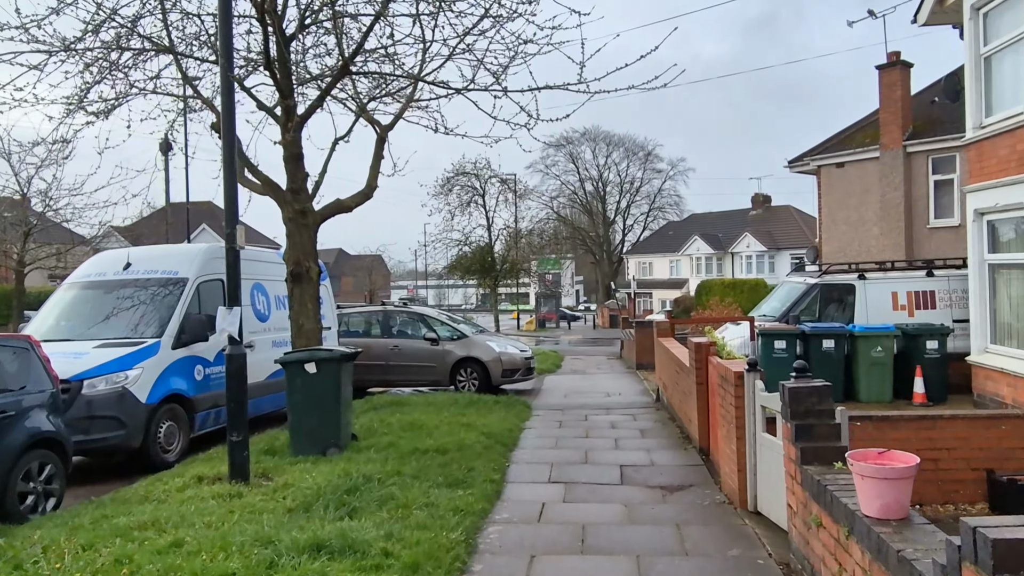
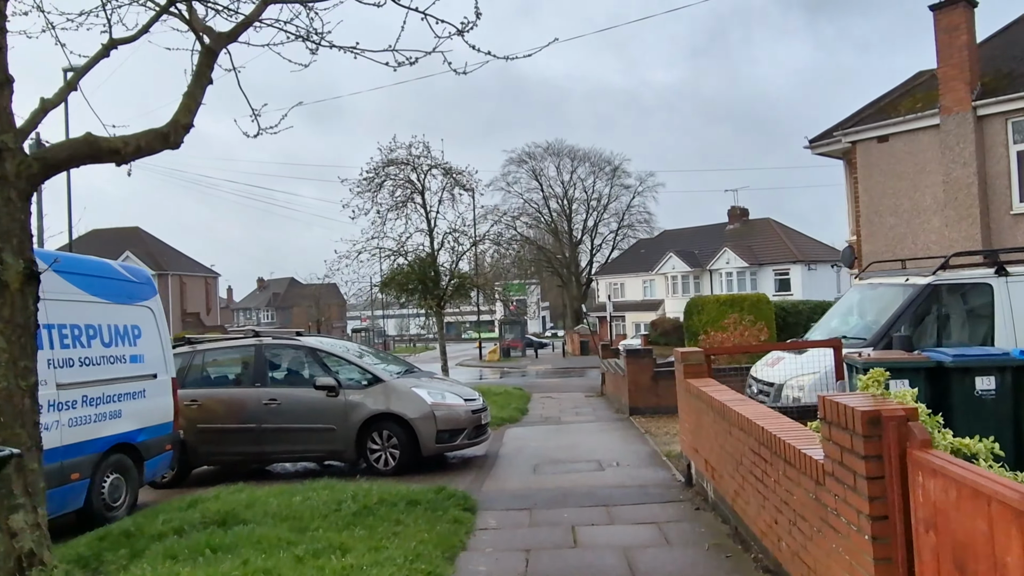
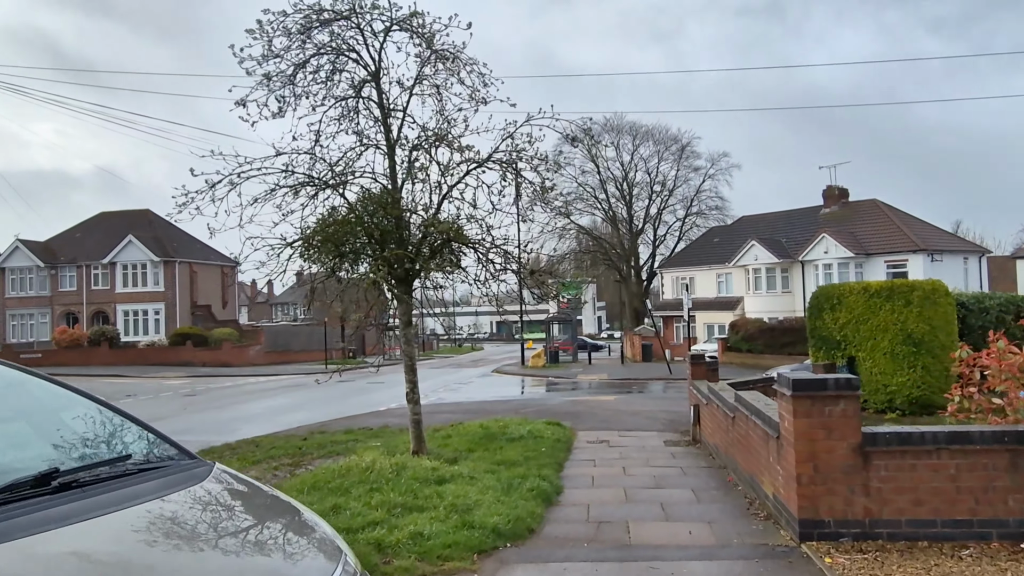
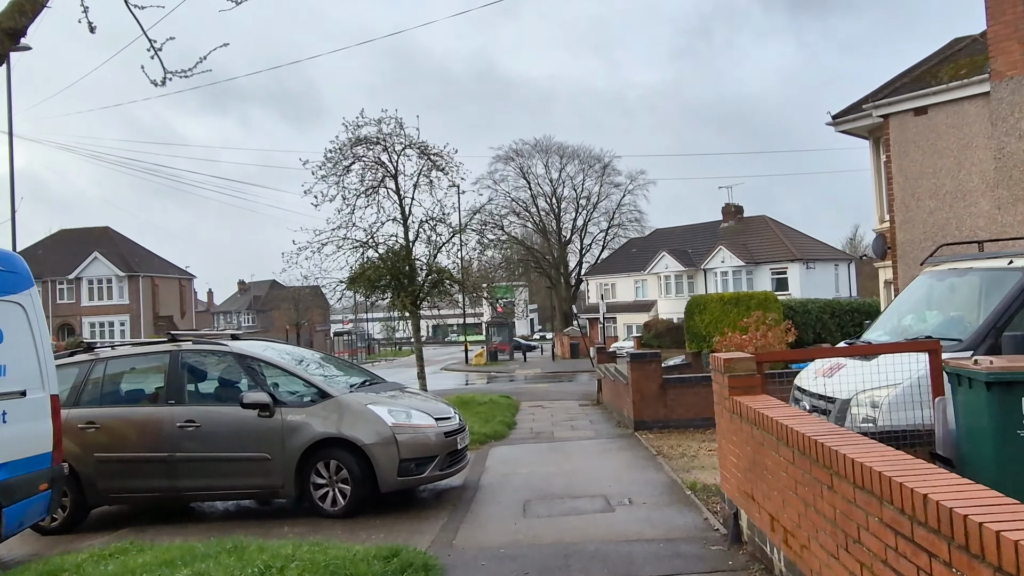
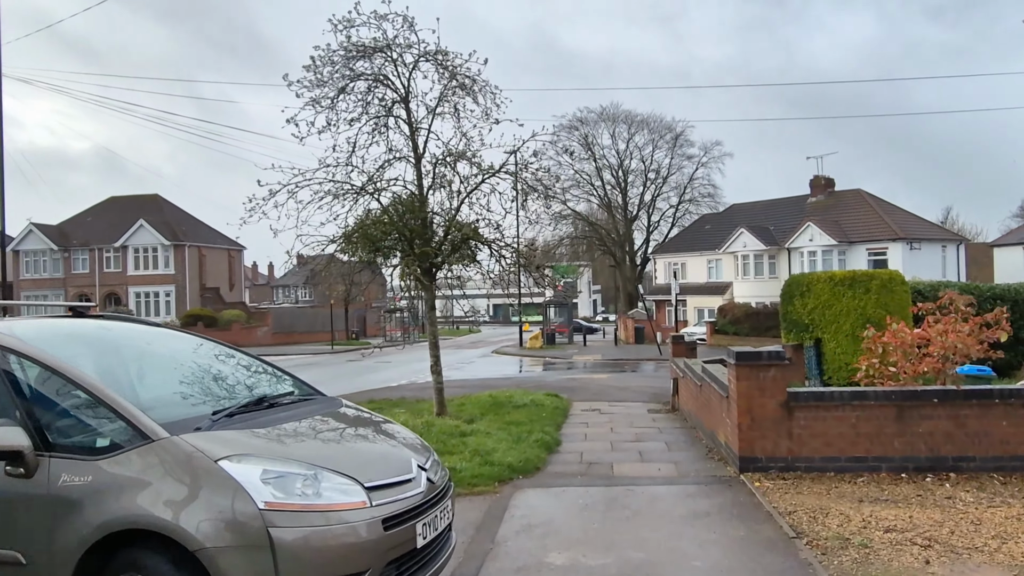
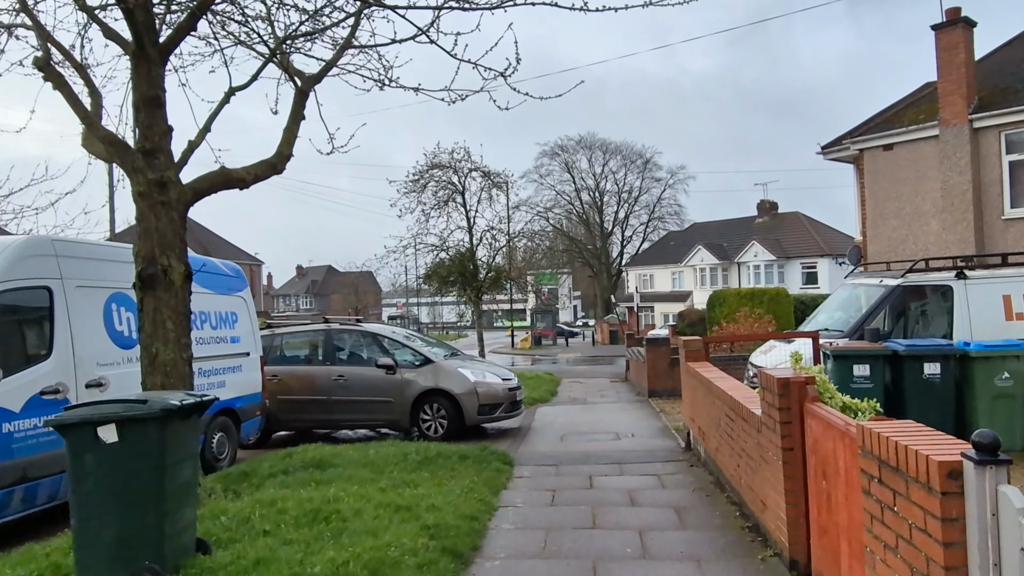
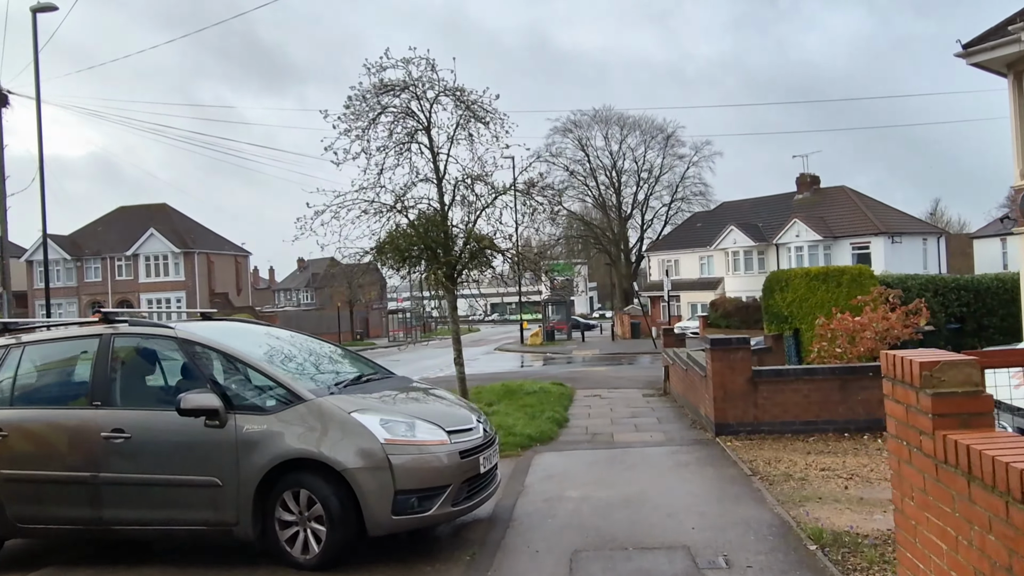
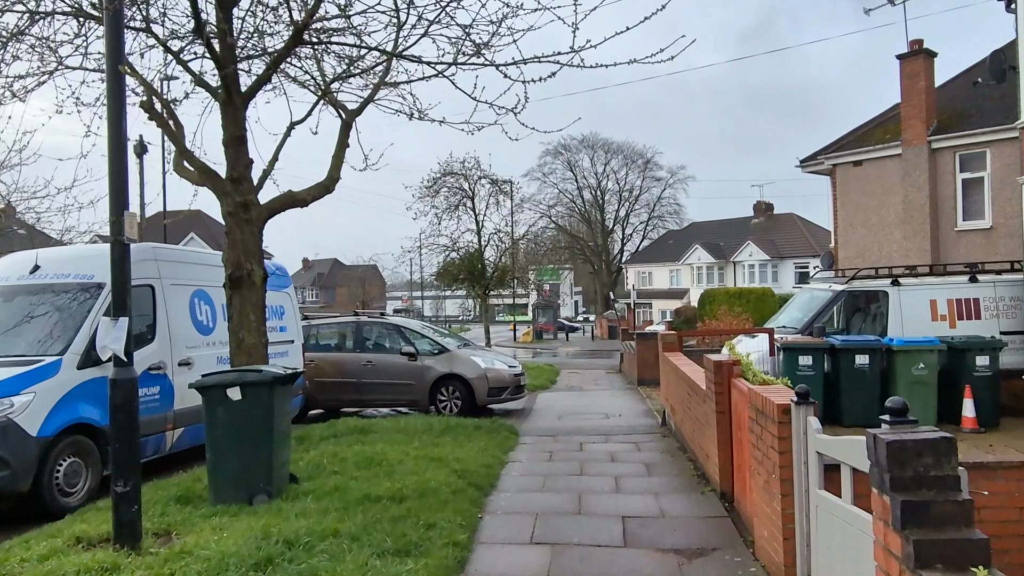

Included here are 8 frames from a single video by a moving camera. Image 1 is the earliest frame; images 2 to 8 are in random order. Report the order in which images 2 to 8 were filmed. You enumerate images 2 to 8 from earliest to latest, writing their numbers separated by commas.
8, 6, 2, 4, 7, 5, 3
